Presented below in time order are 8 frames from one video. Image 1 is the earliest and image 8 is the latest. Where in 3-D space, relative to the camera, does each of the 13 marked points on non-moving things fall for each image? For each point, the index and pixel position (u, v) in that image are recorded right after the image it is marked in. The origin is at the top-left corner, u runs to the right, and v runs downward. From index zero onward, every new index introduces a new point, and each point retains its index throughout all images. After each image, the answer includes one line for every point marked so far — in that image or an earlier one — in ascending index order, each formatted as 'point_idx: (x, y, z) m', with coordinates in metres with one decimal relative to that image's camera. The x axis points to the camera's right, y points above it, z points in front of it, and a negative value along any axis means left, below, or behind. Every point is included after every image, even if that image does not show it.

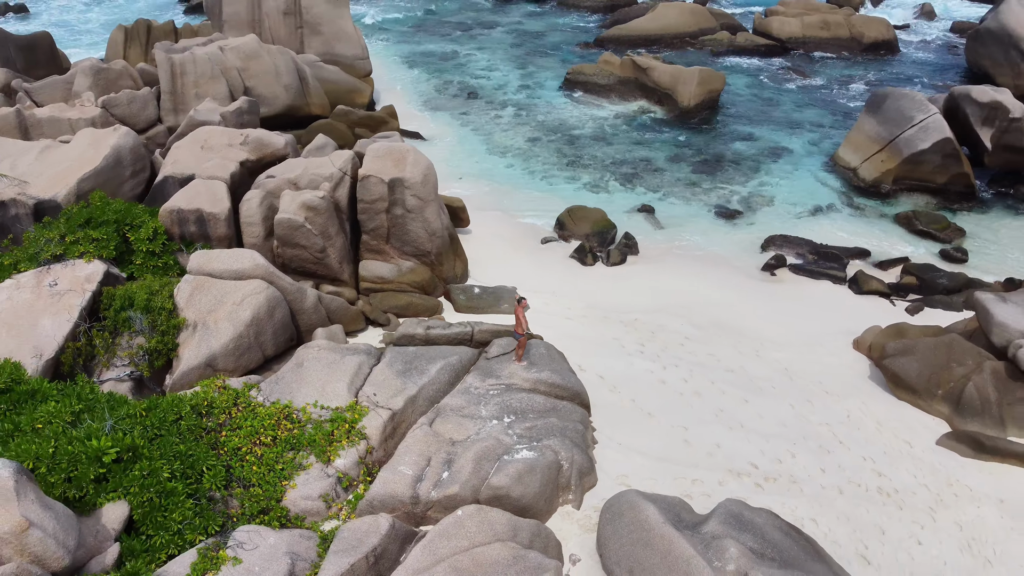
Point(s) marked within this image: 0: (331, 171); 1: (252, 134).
0: (-2.5, +1.6, +11.0) m
1: (-3.6, +2.2, +11.6) m
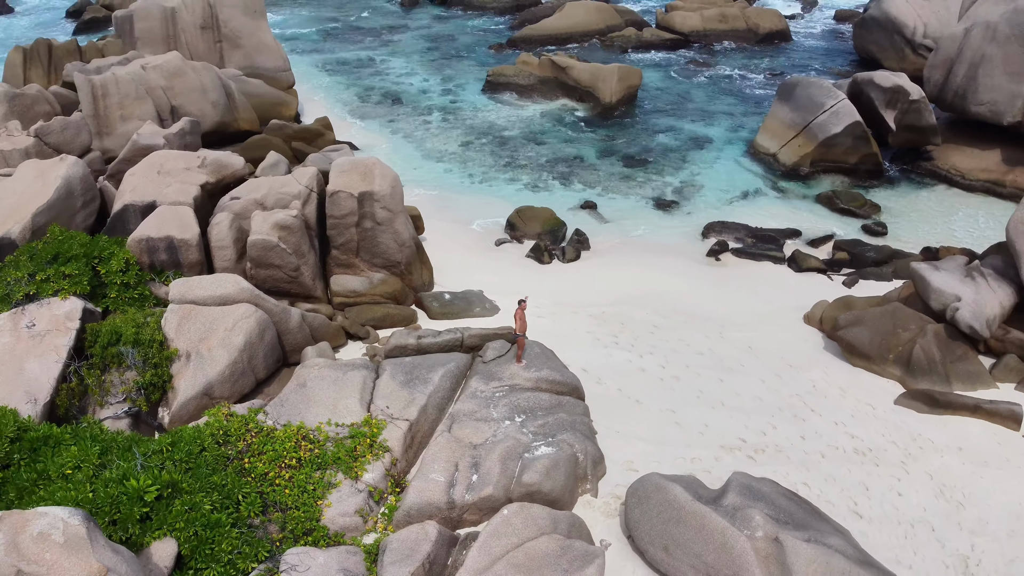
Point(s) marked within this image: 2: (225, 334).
0: (-2.9, +1.3, +11.0) m
1: (-4.2, +1.8, +11.4) m
2: (-3.2, -0.5, +9.0) m
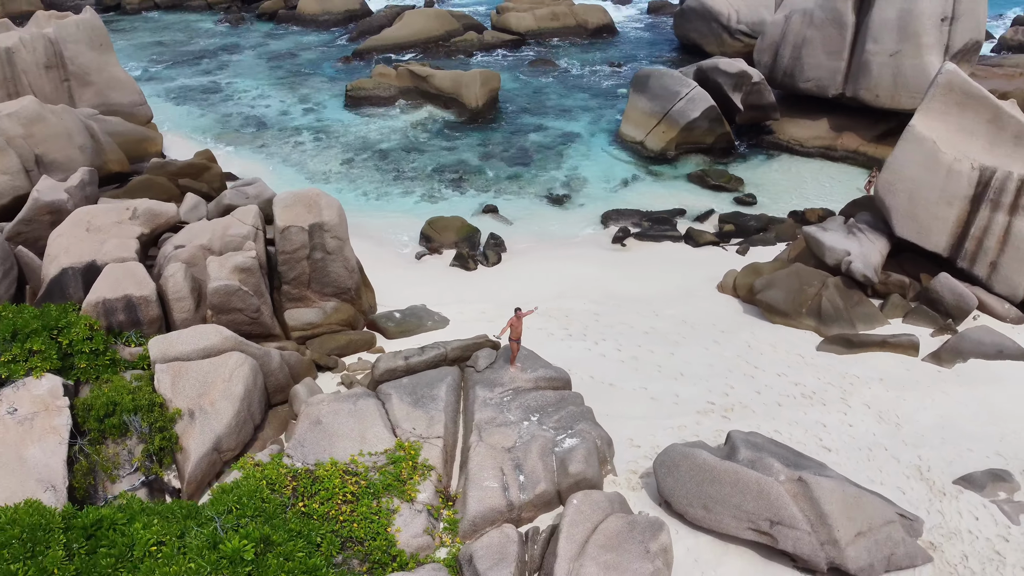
0: (-3.6, +0.8, +10.8) m
1: (-5.0, +1.1, +10.9) m
2: (-3.1, -1.1, +8.8) m
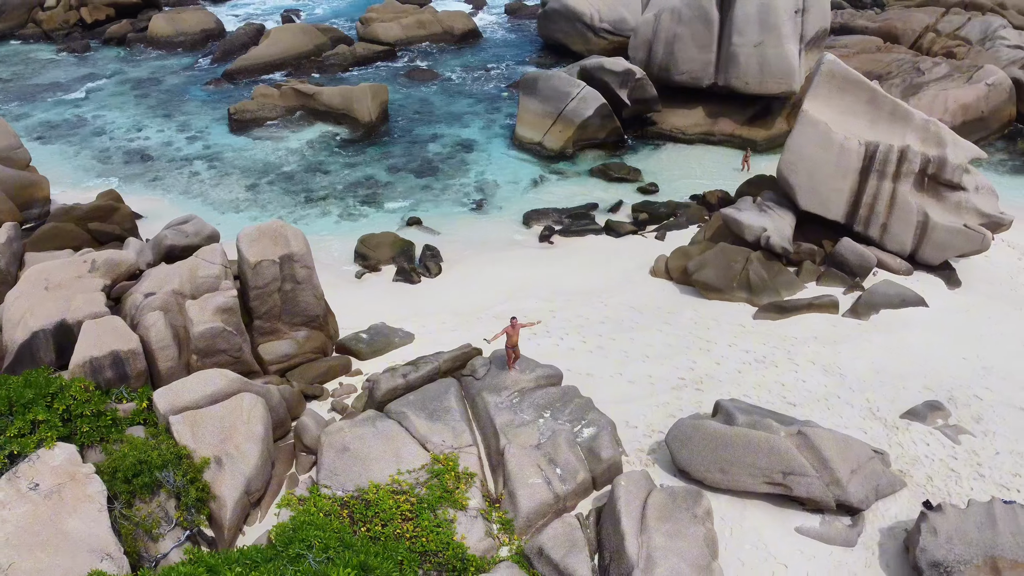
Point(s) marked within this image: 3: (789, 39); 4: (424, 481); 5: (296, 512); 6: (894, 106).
0: (-3.9, +0.3, +10.6) m
1: (-5.3, +0.4, +10.5) m
2: (-2.9, -1.5, +8.8) m
3: (+6.5, +5.8, +19.0) m
4: (-0.9, -2.0, +8.4) m
5: (-2.1, -2.2, +8.0) m
6: (+6.5, +3.0, +13.7) m
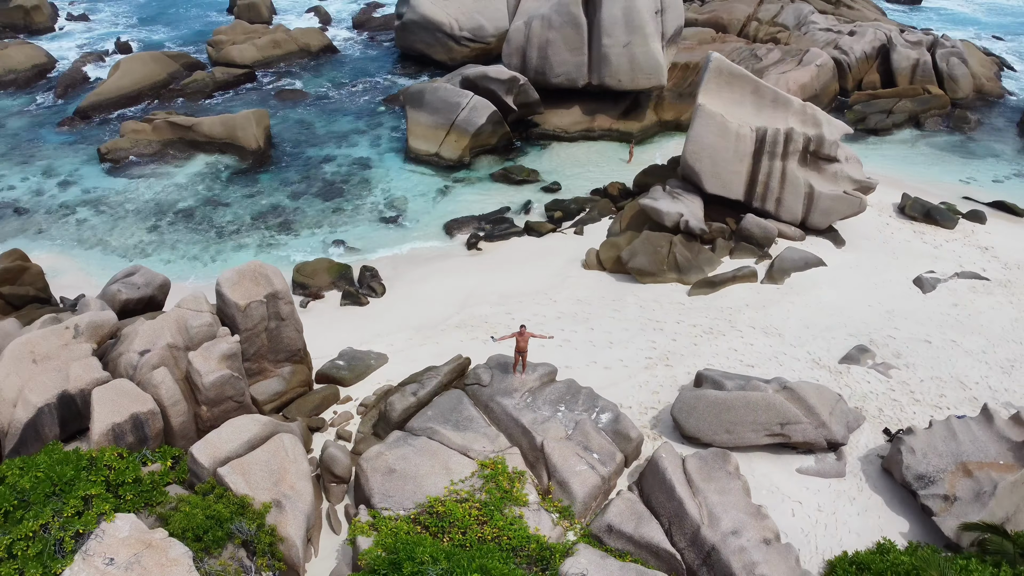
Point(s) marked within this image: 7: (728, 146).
0: (-4.0, -0.4, +10.5) m
1: (-5.4, -0.4, +10.0) m
2: (-2.4, -2.0, +8.9) m
3: (+3.6, +6.4, +20.7) m
4: (-0.3, -2.2, +9.0) m
5: (-1.4, -2.6, +8.4) m
6: (+5.1, +3.7, +15.6) m
7: (+4.1, +2.7, +15.5) m
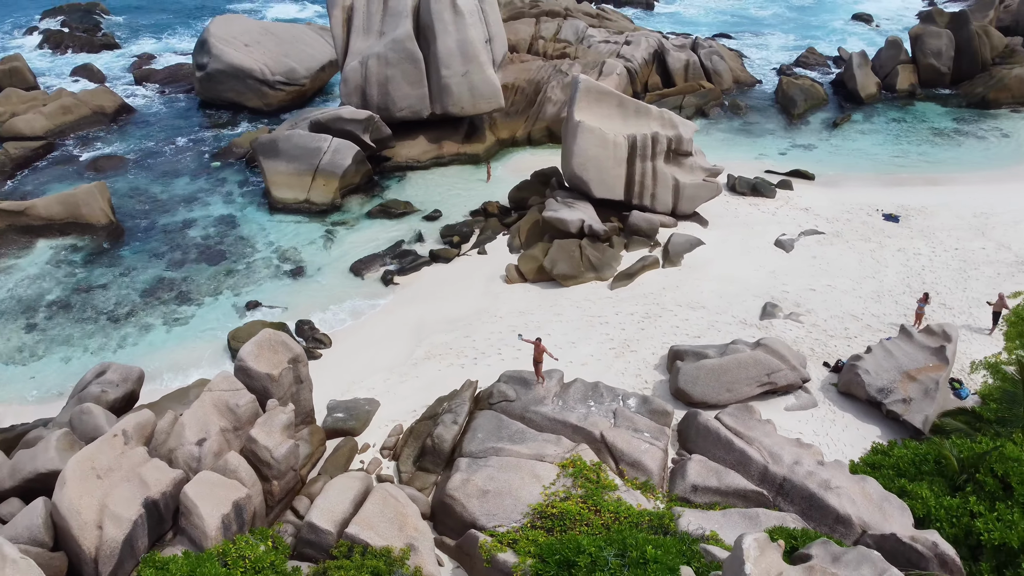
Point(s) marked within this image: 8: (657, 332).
0: (-3.4, -1.4, +10.3) m
1: (-4.6, -1.6, +9.5) m
2: (-1.2, -2.6, +9.3) m
3: (-0.7, +6.1, +22.3) m
4: (+0.7, -2.4, +10.0) m
5: (0.0, -2.9, +9.1) m
6: (+2.8, +4.0, +17.9) m
7: (+2.1, +2.9, +17.6) m
8: (+2.6, -0.8, +14.6) m
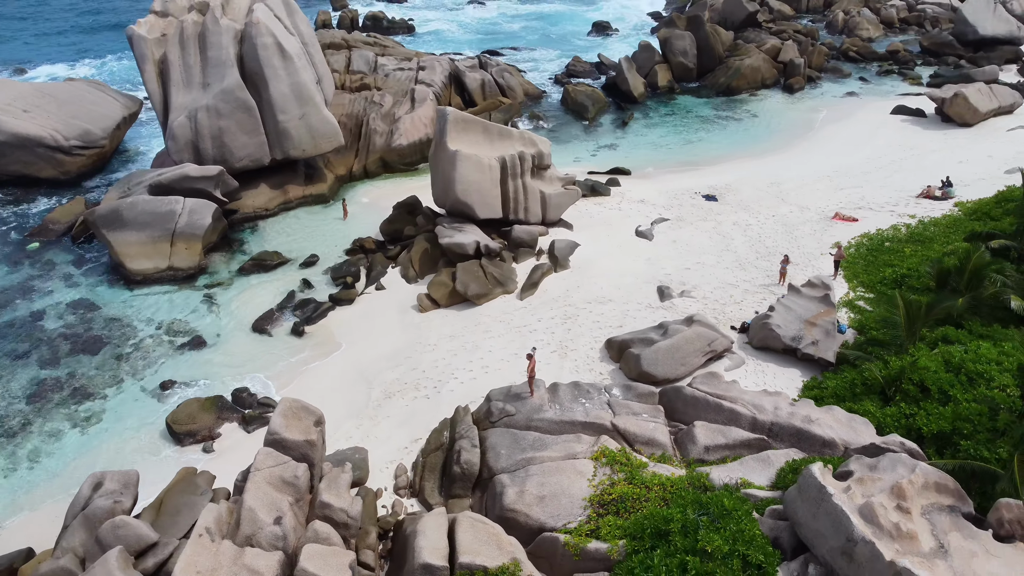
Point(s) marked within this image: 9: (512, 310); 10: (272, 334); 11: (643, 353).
0: (-2.8, -2.3, +10.3) m
1: (-3.6, -2.7, +9.1) m
2: (-0.2, -3.0, +10.1) m
3: (-5.2, +5.1, +22.5) m
4: (+1.4, -2.5, +11.3) m
5: (+1.1, -3.1, +10.2) m
6: (-0.3, +3.8, +19.3) m
7: (-0.6, +2.6, +18.8) m
8: (+1.4, -0.8, +16.3) m
9: (0.0, -0.5, +17.2) m
10: (-5.1, -1.0, +17.3) m
11: (+2.2, -1.1, +13.9) m
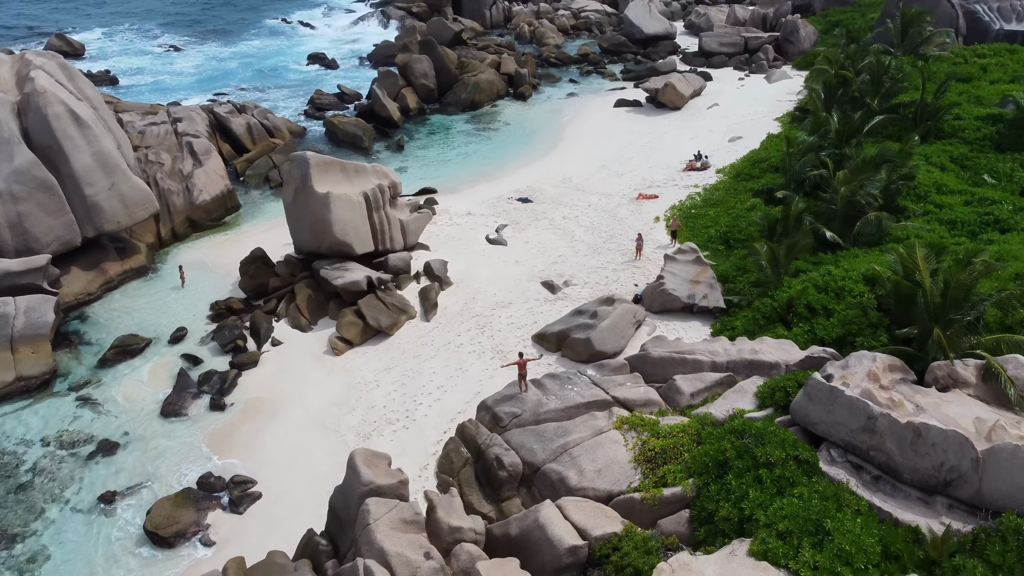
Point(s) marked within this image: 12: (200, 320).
0: (-1.4, -2.9, +10.6) m
1: (-1.6, -3.4, +9.2) m
2: (+1.2, -3.0, +11.4) m
3: (-9.8, +3.0, +20.8) m
4: (+2.0, -2.3, +13.1) m
5: (+2.3, -2.9, +12.0) m
6: (-3.8, +3.0, +19.8) m
7: (-3.7, +1.8, +19.2) m
8: (-0.2, -1.0, +17.7) m
9: (-1.9, -1.0, +18.0) m
10: (-6.4, -2.5, +16.2) m
11: (+1.5, -1.0, +15.8) m
12: (-7.4, -0.8, +19.3) m
